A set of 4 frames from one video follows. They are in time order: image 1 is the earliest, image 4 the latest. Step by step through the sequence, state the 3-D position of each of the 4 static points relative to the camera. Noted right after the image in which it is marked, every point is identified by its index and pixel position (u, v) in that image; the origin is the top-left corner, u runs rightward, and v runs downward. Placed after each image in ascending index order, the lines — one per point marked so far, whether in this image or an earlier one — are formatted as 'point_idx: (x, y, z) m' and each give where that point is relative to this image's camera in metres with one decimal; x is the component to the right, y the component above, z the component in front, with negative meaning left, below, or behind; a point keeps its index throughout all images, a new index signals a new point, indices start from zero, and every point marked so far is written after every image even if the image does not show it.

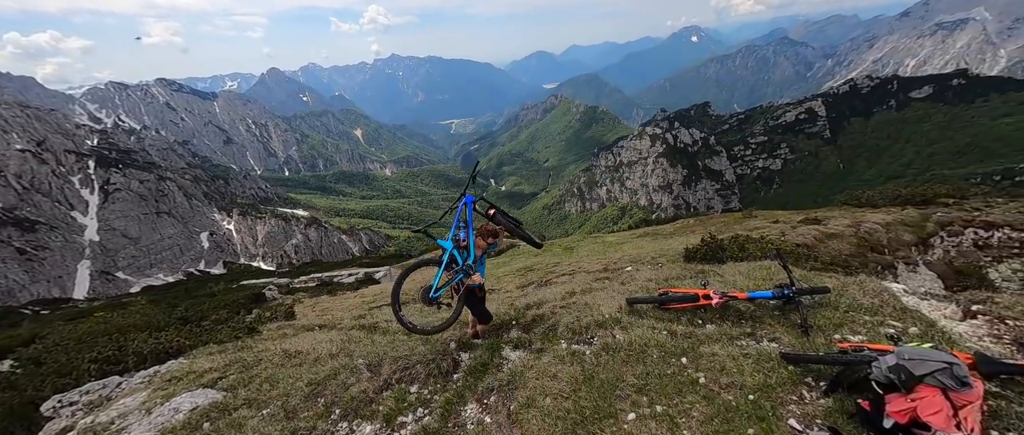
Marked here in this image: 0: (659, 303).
0: (+4.7, -3.9, +17.7) m
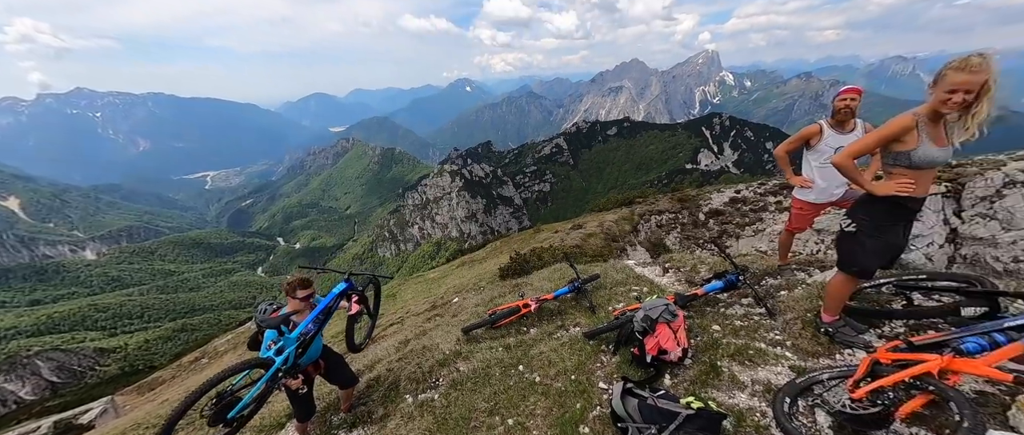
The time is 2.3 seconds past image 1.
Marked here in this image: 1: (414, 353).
0: (-1.3, -5.5, +19.1) m
1: (-5.0, -7.0, +18.8) m
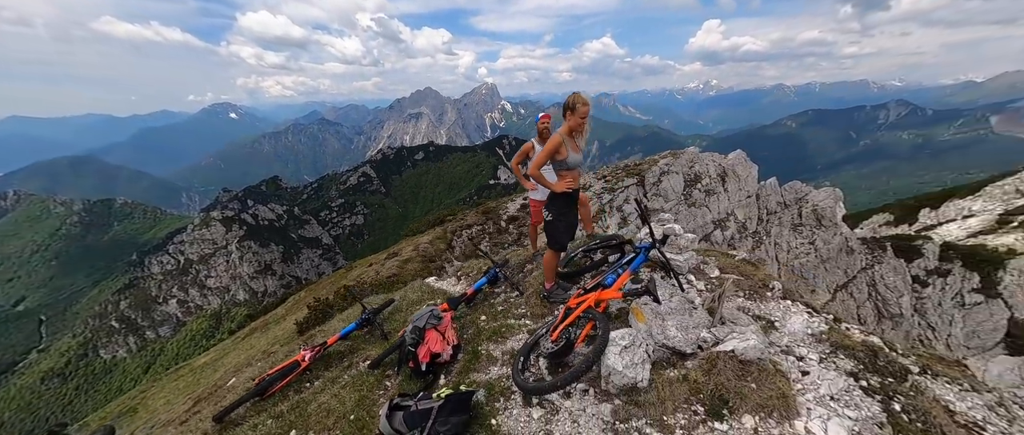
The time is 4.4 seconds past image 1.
0: (-10.6, -7.3, +16.6) m
1: (-13.5, -9.4, +14.6) m
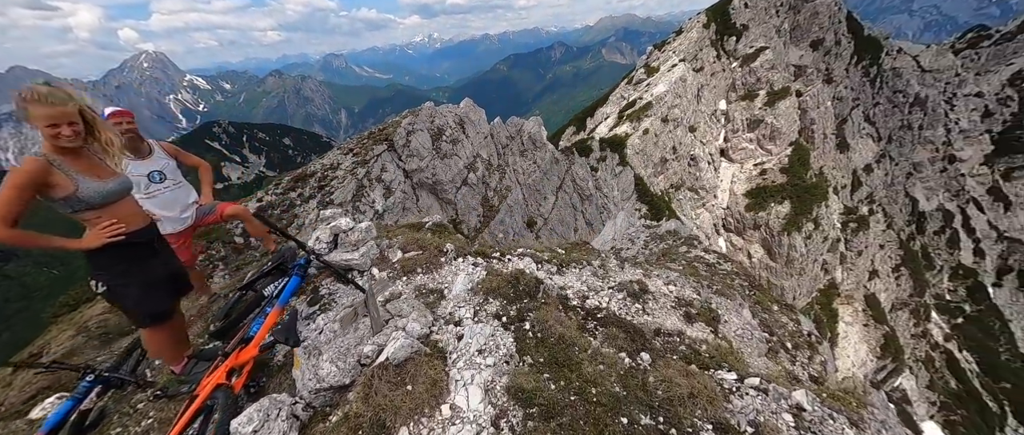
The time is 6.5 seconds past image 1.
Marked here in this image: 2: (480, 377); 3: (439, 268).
0: (-17.6, -12.0, +7.7) m
1: (-18.2, -14.8, +4.8) m
2: (-0.6, -2.8, +6.3) m
3: (-1.9, -1.3, +9.7) m
